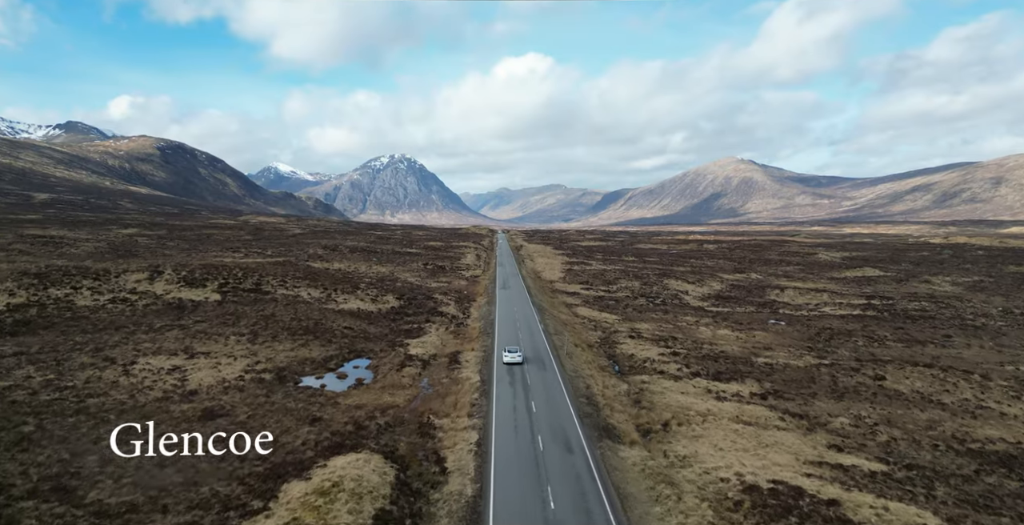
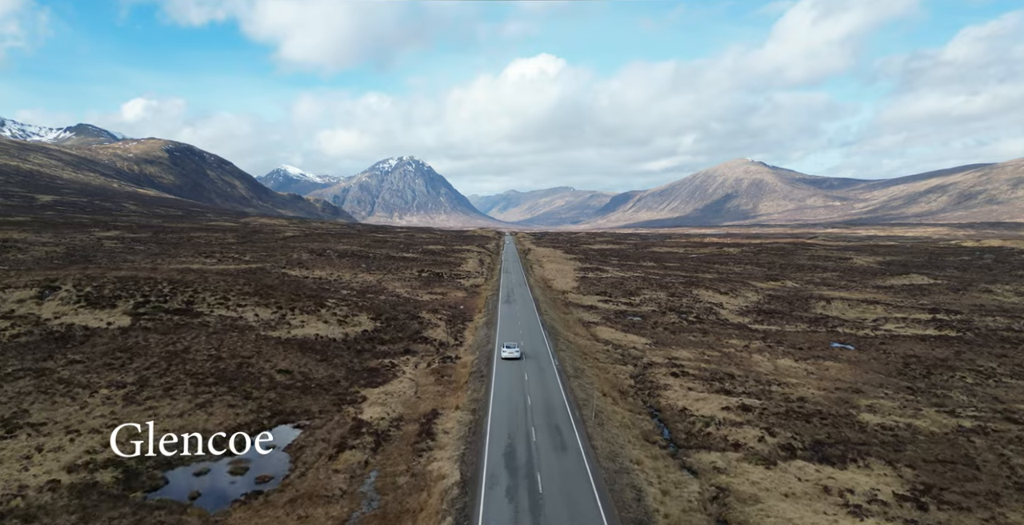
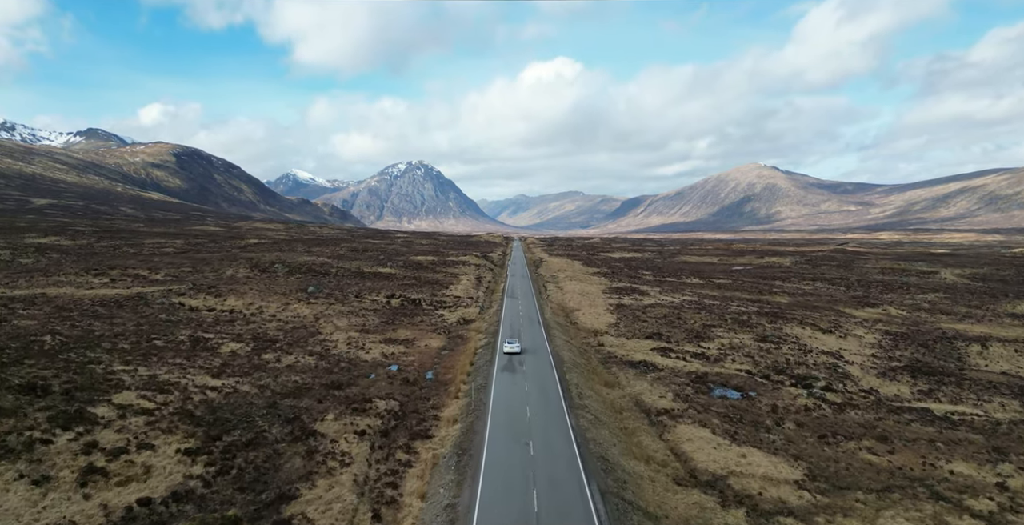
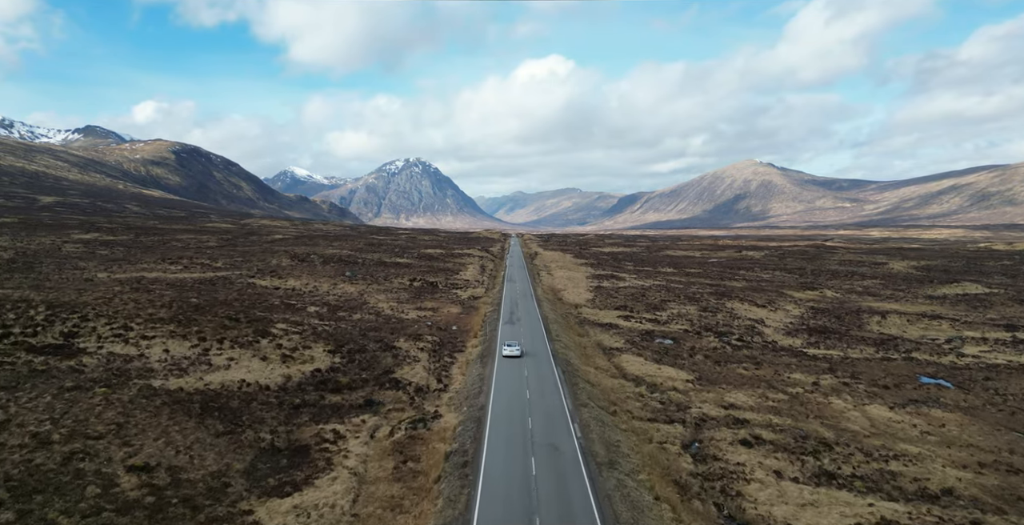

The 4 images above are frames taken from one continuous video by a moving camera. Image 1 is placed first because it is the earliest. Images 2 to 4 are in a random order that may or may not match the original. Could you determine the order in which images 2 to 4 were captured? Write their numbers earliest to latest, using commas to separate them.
2, 4, 3
